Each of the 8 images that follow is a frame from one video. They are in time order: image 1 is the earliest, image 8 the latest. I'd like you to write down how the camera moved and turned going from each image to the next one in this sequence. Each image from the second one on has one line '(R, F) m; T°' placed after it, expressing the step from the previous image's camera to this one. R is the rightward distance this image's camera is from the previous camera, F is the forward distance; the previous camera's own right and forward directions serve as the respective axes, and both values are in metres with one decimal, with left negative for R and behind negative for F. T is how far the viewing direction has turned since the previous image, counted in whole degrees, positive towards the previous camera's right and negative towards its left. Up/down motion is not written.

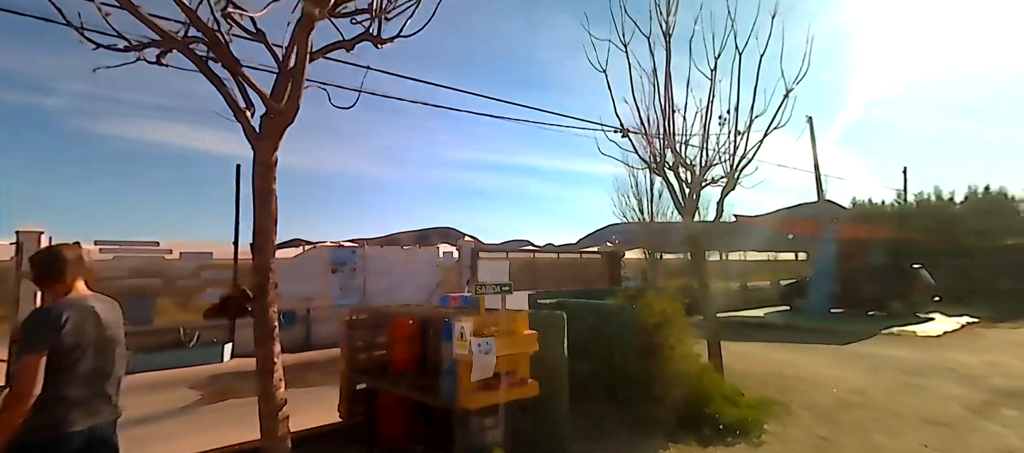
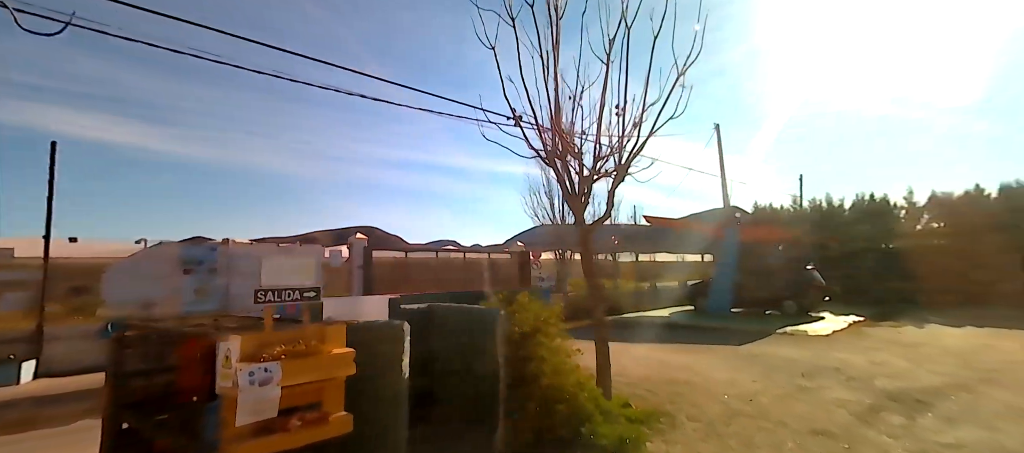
(+1.4, +1.4) m; +8°
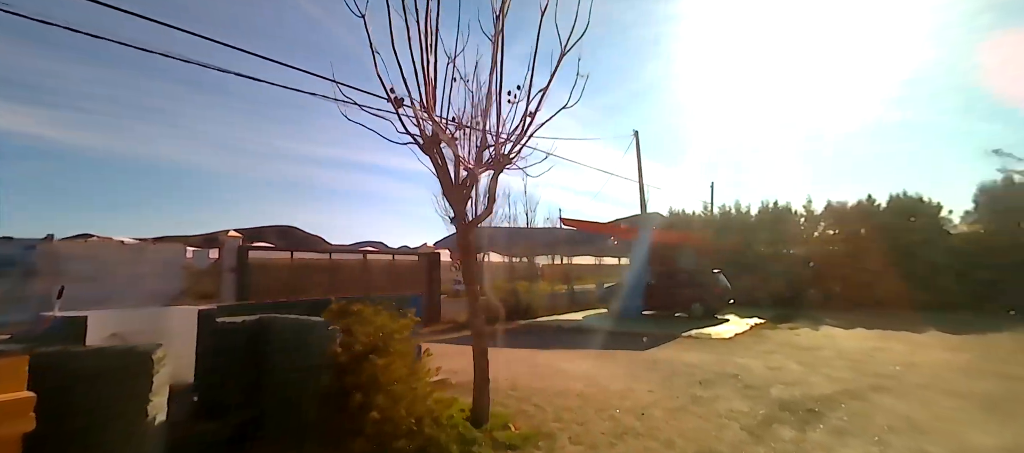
(+1.2, +1.1) m; +8°
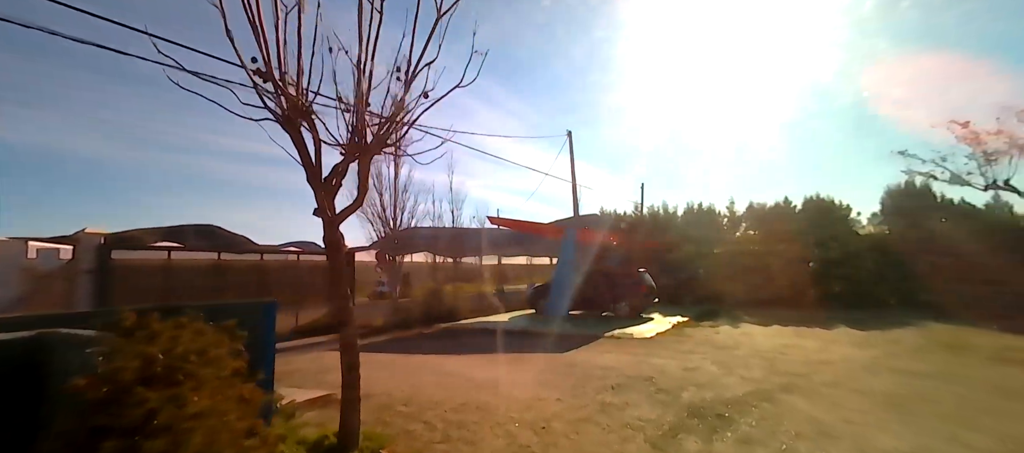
(+0.9, +0.9) m; +7°
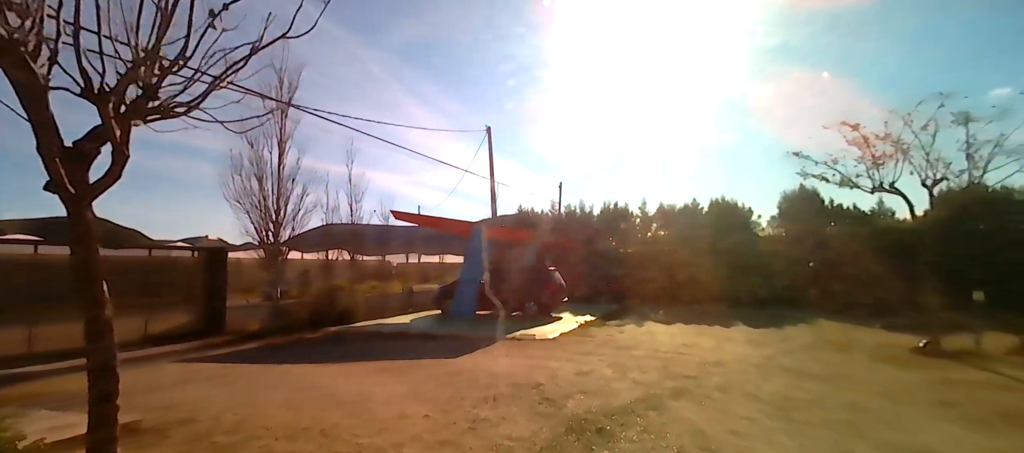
(+1.0, +1.0) m; +9°
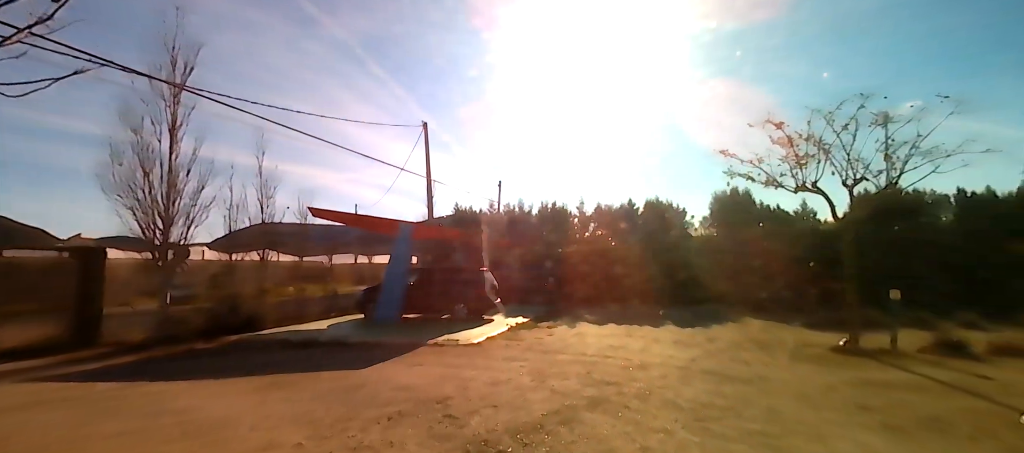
(+0.6, +0.8) m; +7°
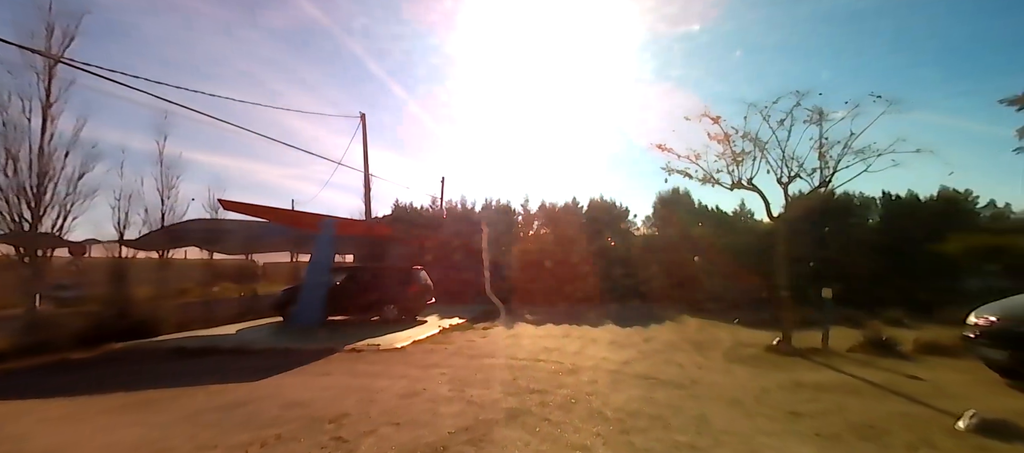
(+0.5, +0.7) m; +6°
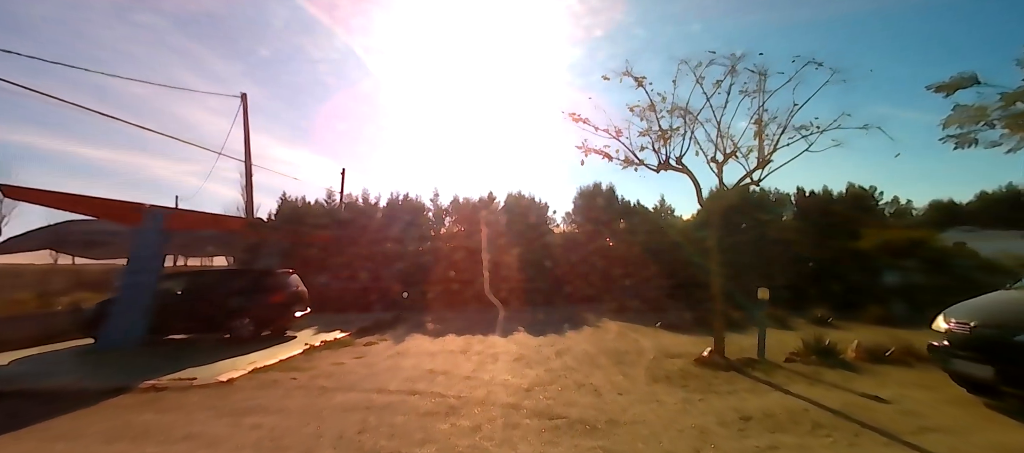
(+0.9, +1.9) m; +9°
